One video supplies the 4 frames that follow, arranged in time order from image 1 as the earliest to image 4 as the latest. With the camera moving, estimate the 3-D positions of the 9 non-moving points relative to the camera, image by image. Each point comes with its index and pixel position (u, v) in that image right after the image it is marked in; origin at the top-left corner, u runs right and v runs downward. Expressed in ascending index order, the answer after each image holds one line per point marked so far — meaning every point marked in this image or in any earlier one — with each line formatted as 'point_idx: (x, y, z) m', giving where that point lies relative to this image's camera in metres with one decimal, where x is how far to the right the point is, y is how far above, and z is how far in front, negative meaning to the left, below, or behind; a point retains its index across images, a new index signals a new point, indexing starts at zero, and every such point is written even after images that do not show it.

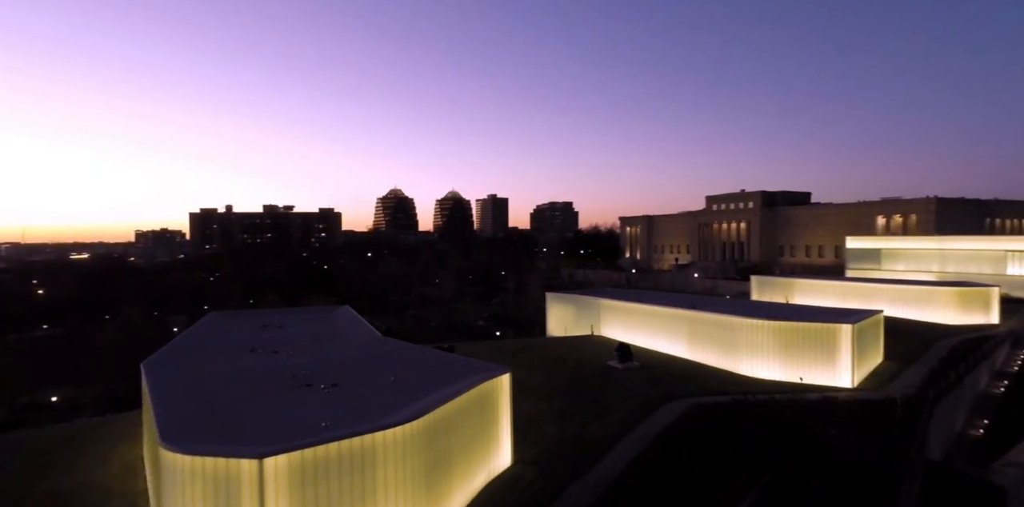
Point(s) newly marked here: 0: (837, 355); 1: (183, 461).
0: (+10.7, -3.4, +17.5) m
1: (-4.5, -2.9, +7.3) m
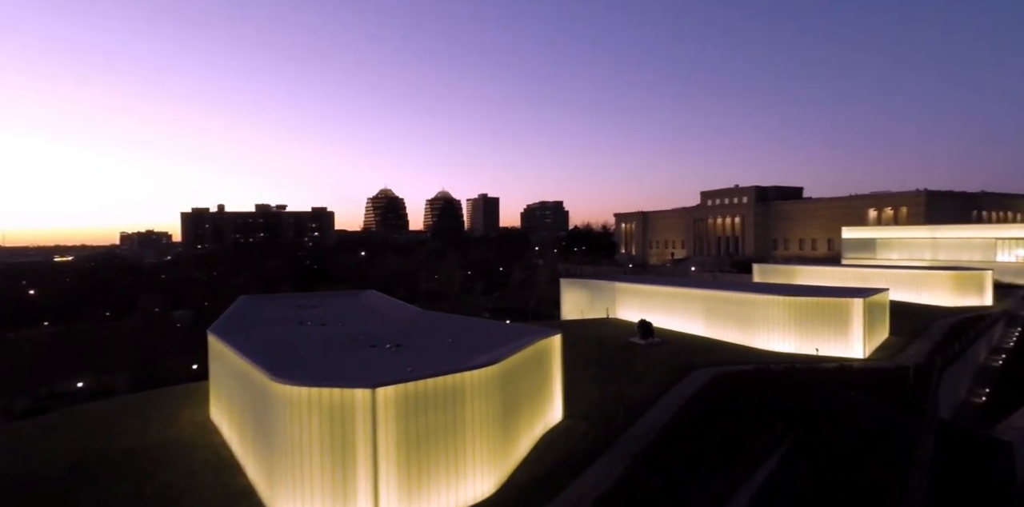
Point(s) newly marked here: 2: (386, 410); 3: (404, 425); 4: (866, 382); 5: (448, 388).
0: (+11.8, -2.6, +18.6) m
1: (-3.2, -2.1, +8.0) m
2: (-1.9, -2.3, +7.9) m
3: (-1.7, -2.6, +8.1) m
4: (+10.7, -3.9, +16.1) m
5: (-1.0, -2.2, +8.7) m
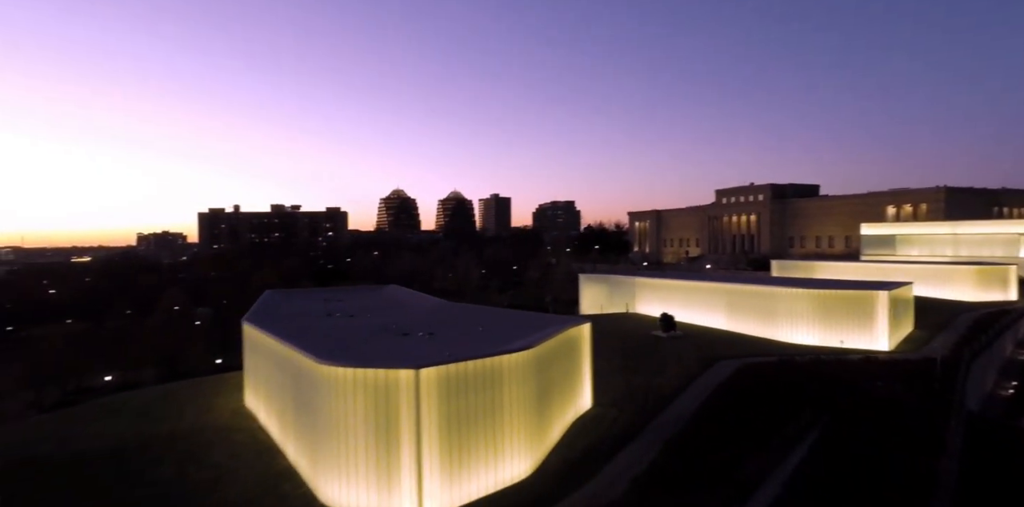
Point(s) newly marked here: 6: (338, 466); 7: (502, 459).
0: (+12.6, -2.3, +18.5) m
1: (-2.6, -1.9, +8.3) m
2: (-1.3, -2.1, +8.1) m
3: (-1.1, -2.4, +8.3) m
4: (+11.5, -3.6, +16.0) m
5: (-0.4, -1.9, +8.9) m
6: (-2.8, -3.4, +8.5) m
7: (-0.2, -3.5, +9.0) m
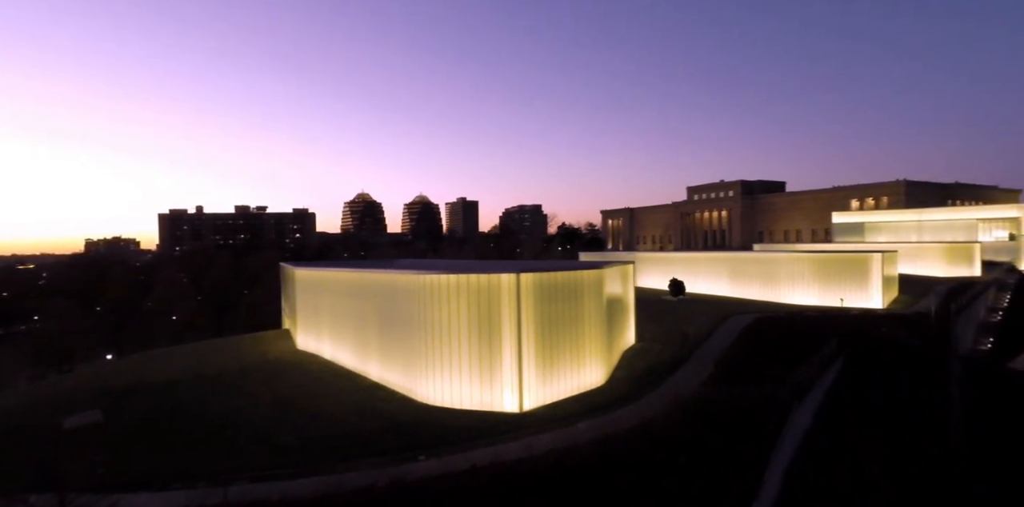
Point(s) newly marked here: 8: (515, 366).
0: (+13.4, -0.9, +20.0) m
1: (-1.1, -0.5, +8.8) m
2: (+0.2, -0.7, +8.8) m
3: (+0.5, -1.0, +8.9) m
4: (+12.5, -2.2, +17.4) m
5: (+1.1, -0.5, +9.5) m
6: (-1.3, -2.0, +9.0) m
7: (+1.3, -2.1, +9.7) m
8: (+0.1, -1.9, +8.6) m
